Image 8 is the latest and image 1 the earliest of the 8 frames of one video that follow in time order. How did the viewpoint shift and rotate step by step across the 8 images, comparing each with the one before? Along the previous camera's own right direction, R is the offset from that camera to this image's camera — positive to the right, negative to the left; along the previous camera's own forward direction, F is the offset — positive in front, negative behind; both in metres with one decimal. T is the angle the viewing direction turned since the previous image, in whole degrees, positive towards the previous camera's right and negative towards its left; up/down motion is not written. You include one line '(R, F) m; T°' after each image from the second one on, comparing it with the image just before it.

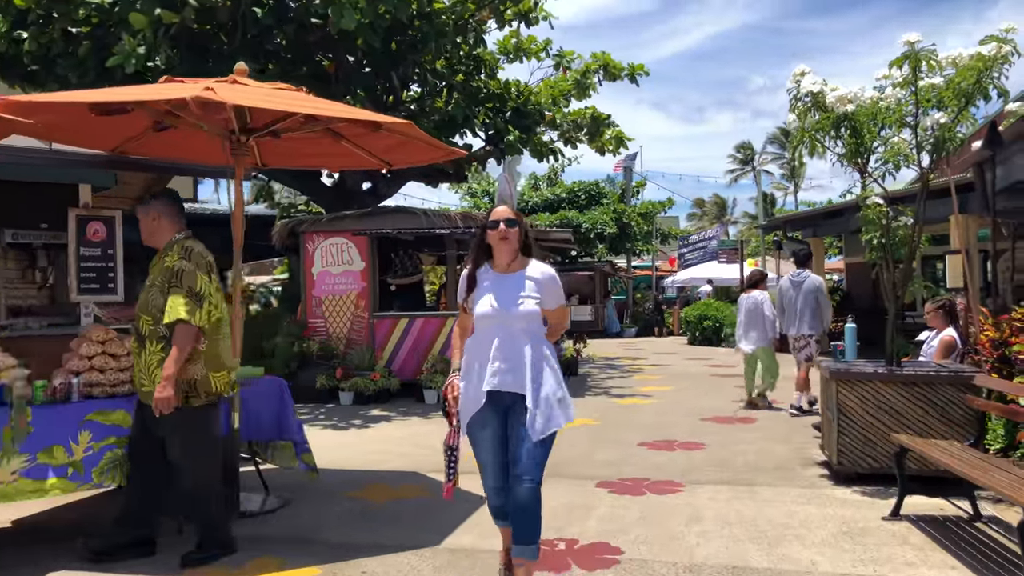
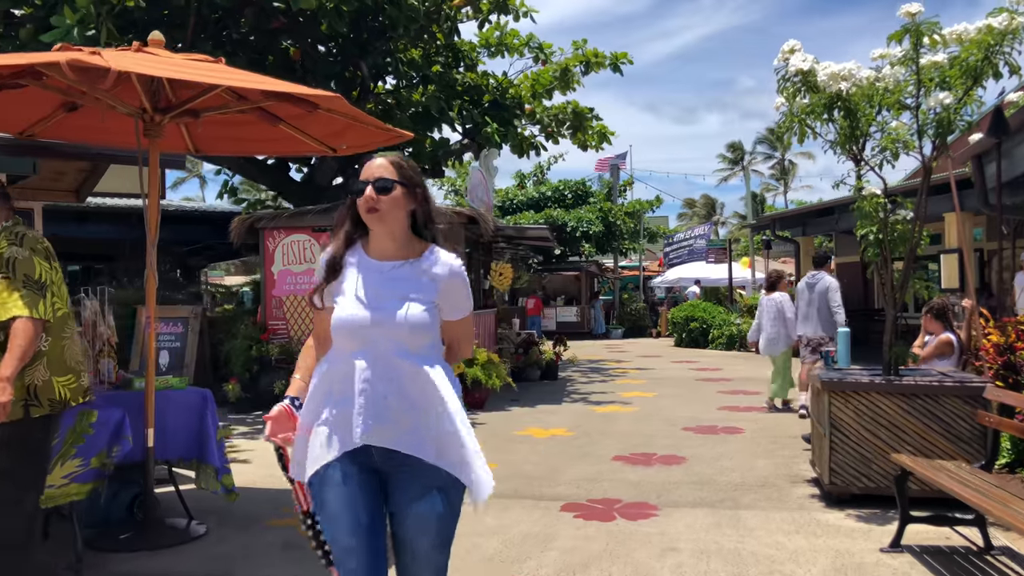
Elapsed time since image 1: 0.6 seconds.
(+0.2, +0.6) m; +1°
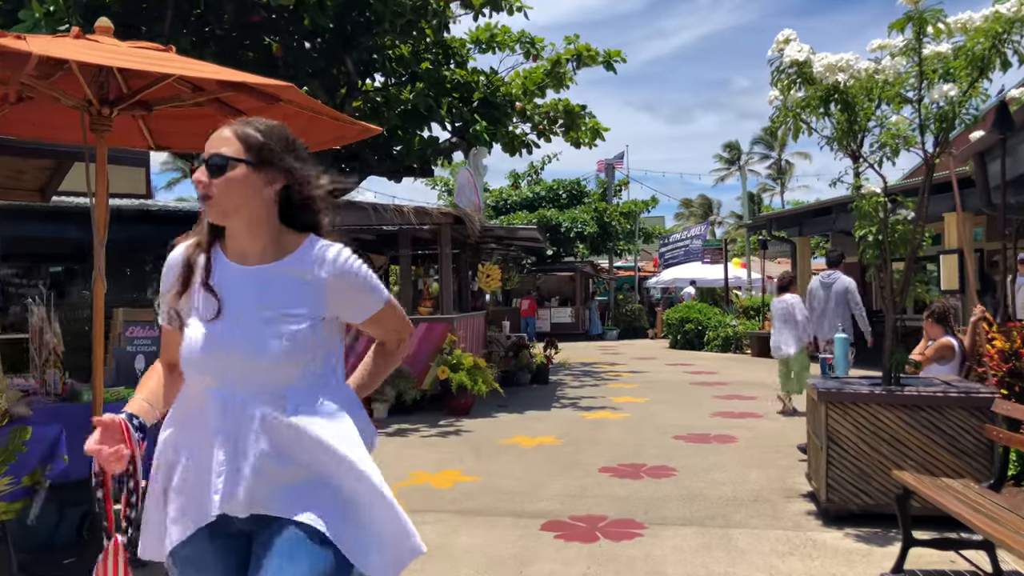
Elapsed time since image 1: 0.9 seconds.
(+0.1, +0.3) m; 0°
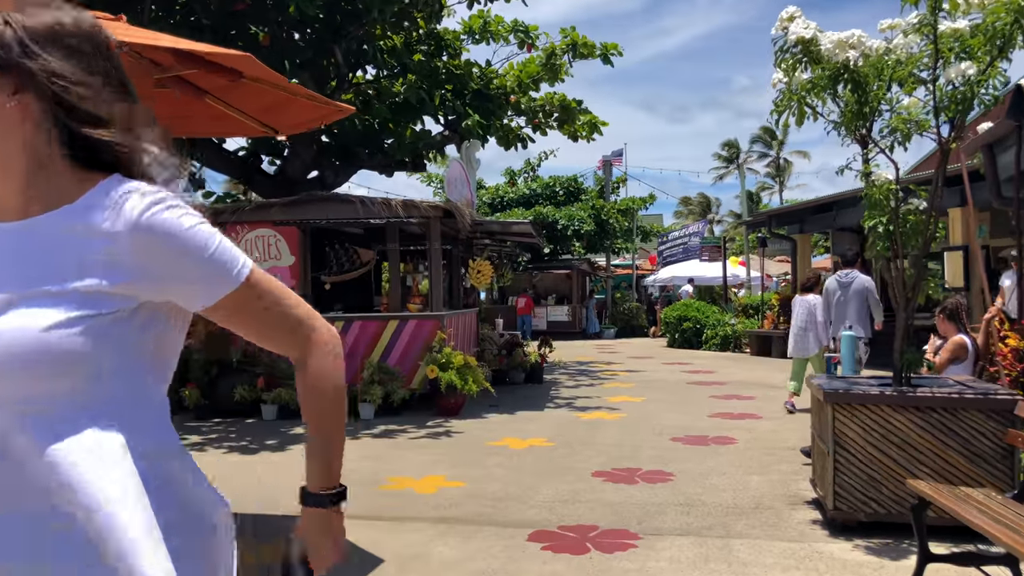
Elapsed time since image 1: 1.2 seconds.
(+0.1, +0.3) m; 0°
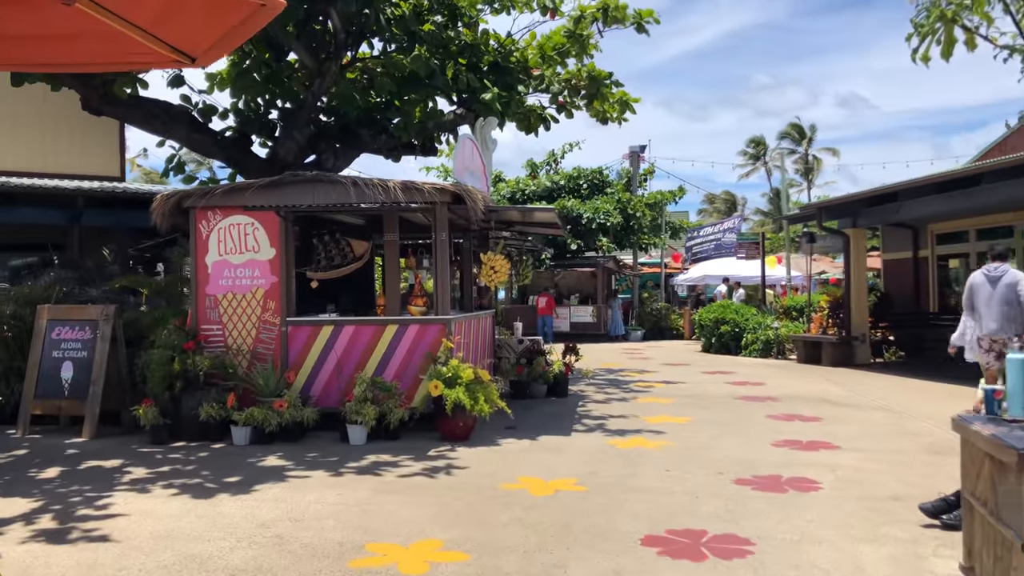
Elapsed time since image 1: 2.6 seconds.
(0.0, +1.6) m; -1°
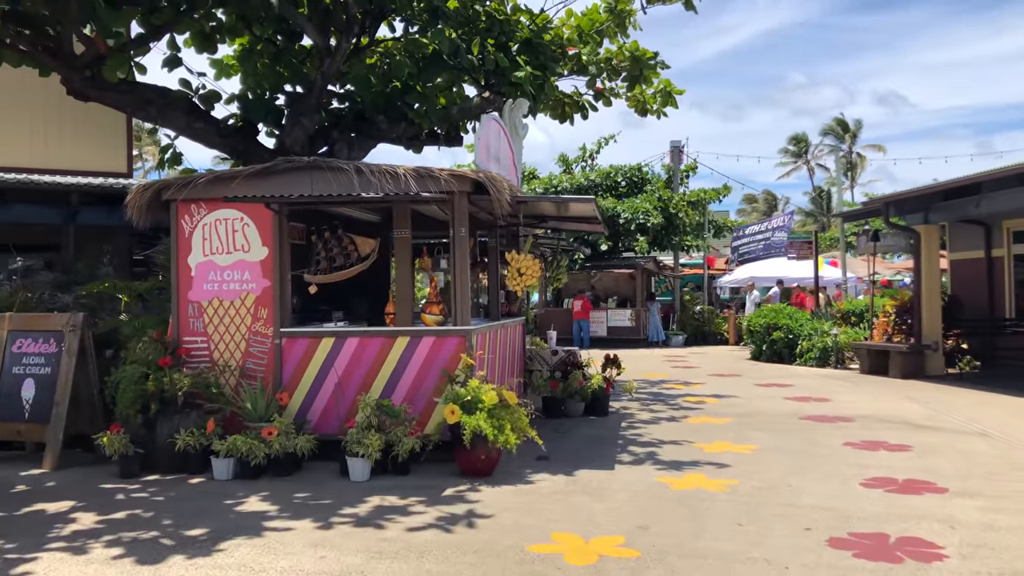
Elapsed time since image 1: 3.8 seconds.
(0.0, +1.3) m; -2°
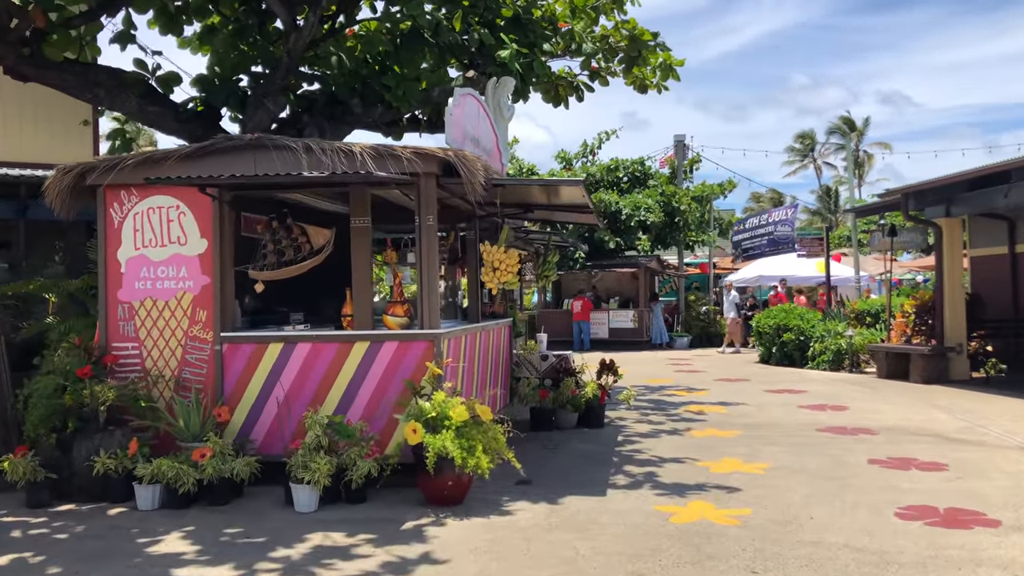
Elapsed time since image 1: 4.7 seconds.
(+0.2, +0.9) m; 0°
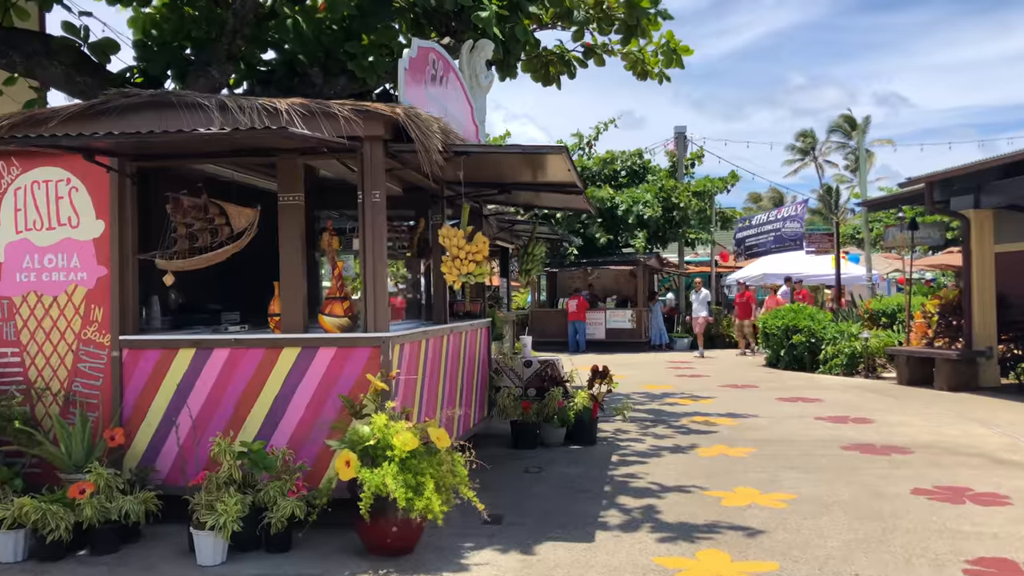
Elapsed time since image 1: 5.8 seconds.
(+0.2, +1.2) m; 0°
